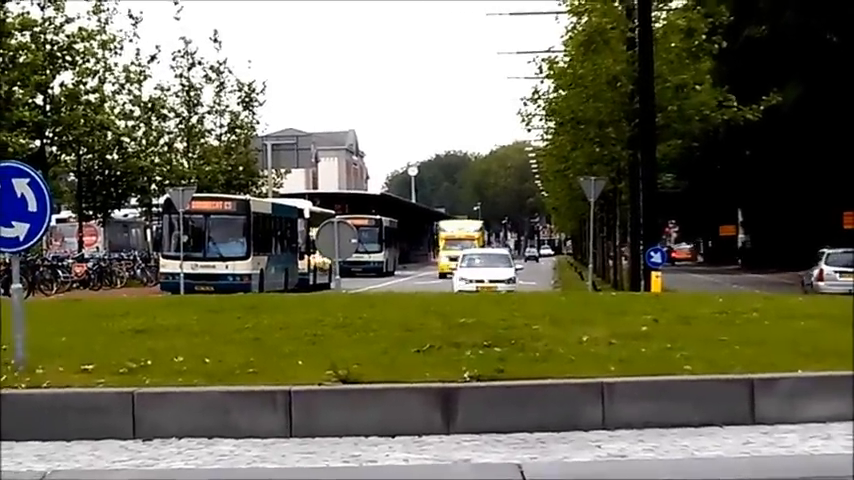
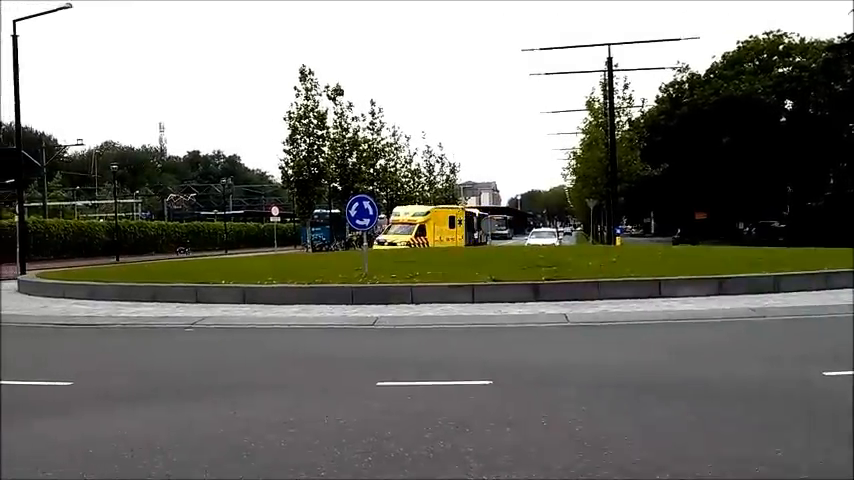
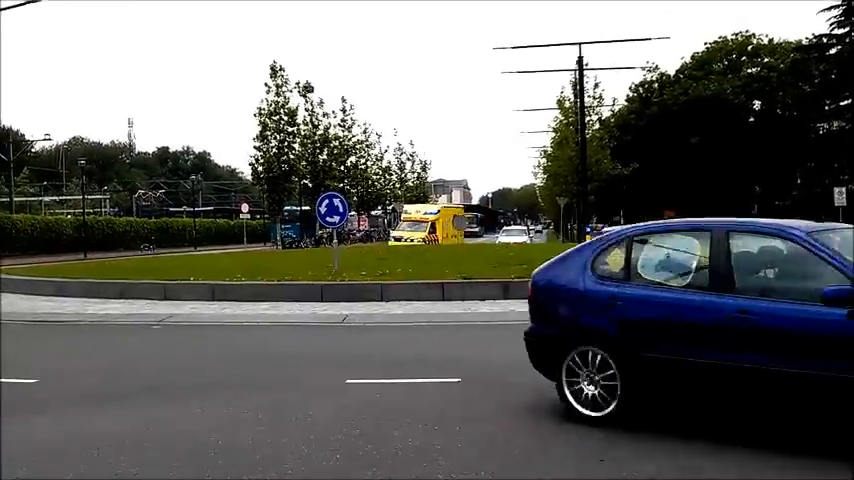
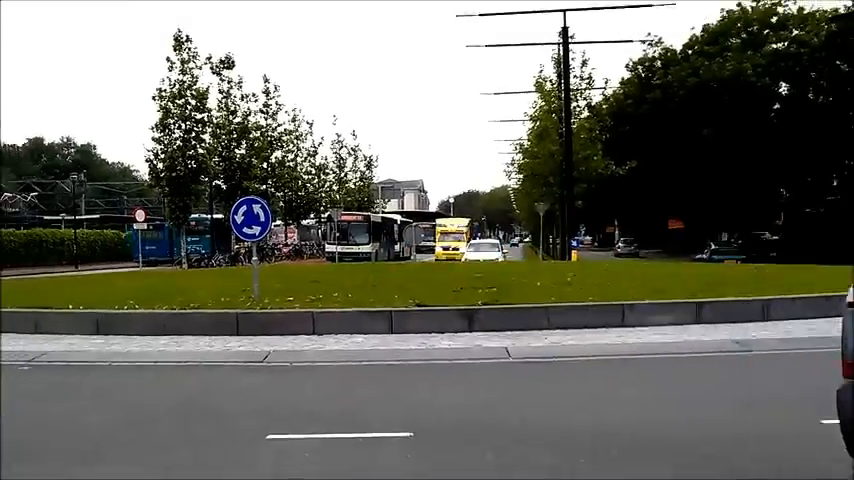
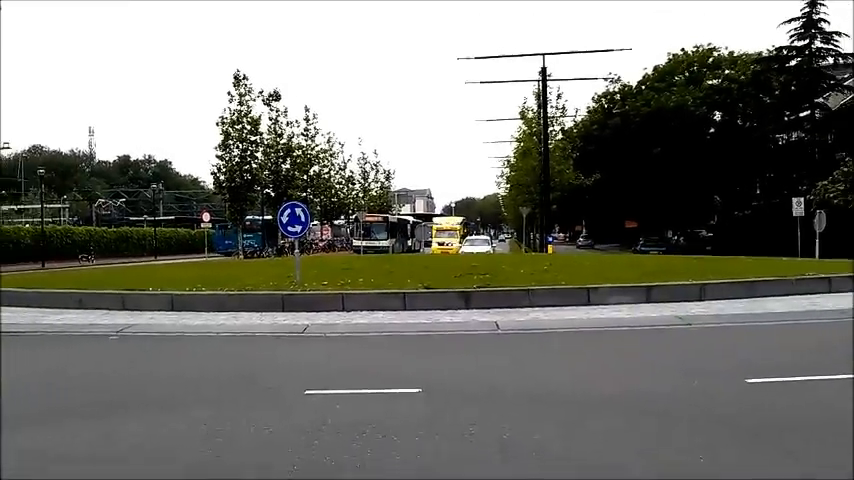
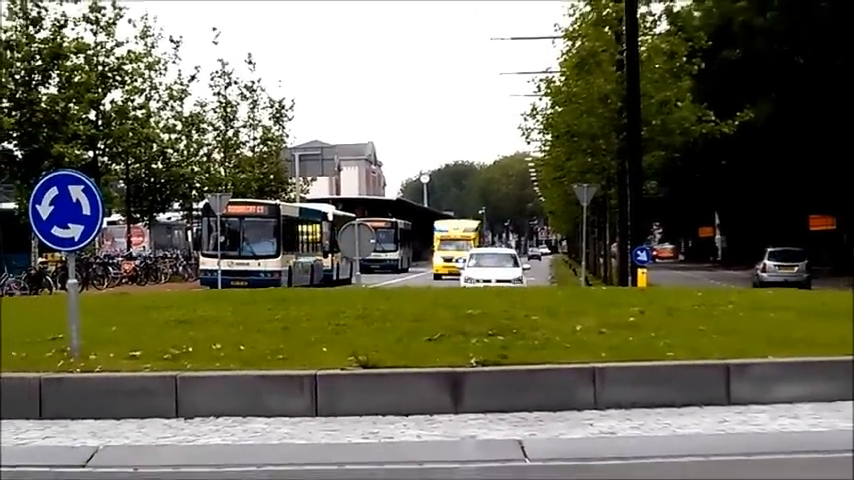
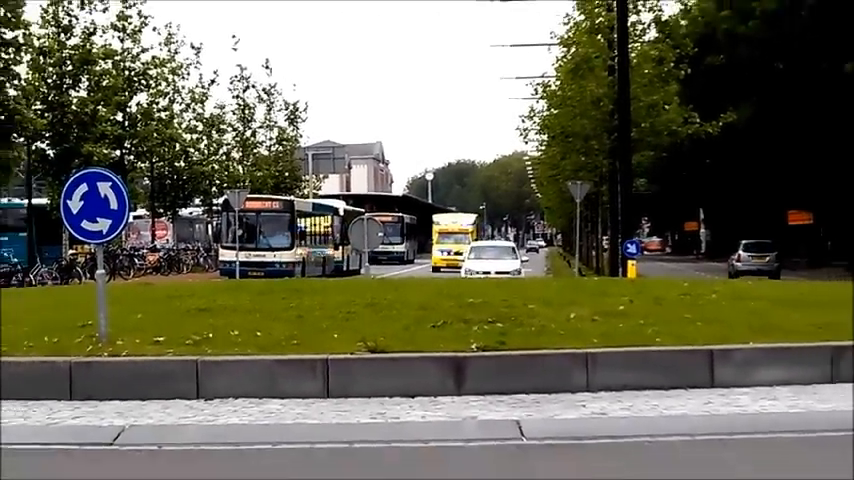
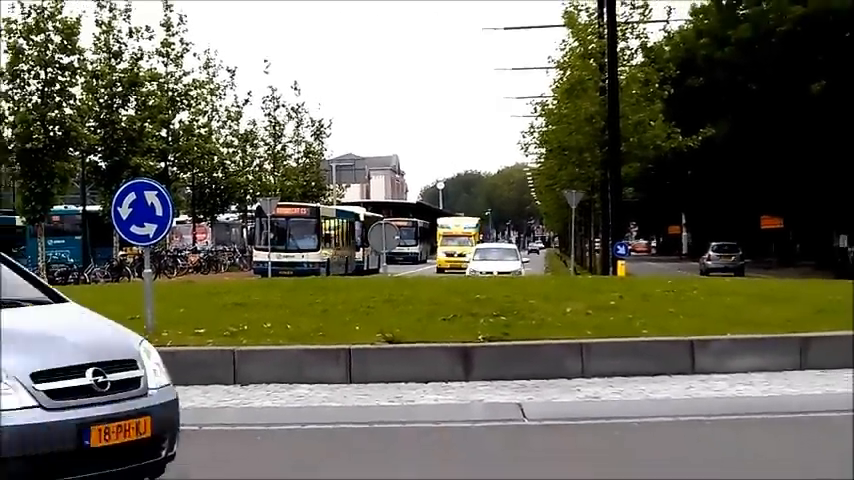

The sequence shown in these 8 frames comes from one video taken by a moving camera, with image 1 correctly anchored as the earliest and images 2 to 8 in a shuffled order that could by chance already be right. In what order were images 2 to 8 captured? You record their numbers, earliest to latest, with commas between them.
6, 7, 8, 4, 5, 3, 2
